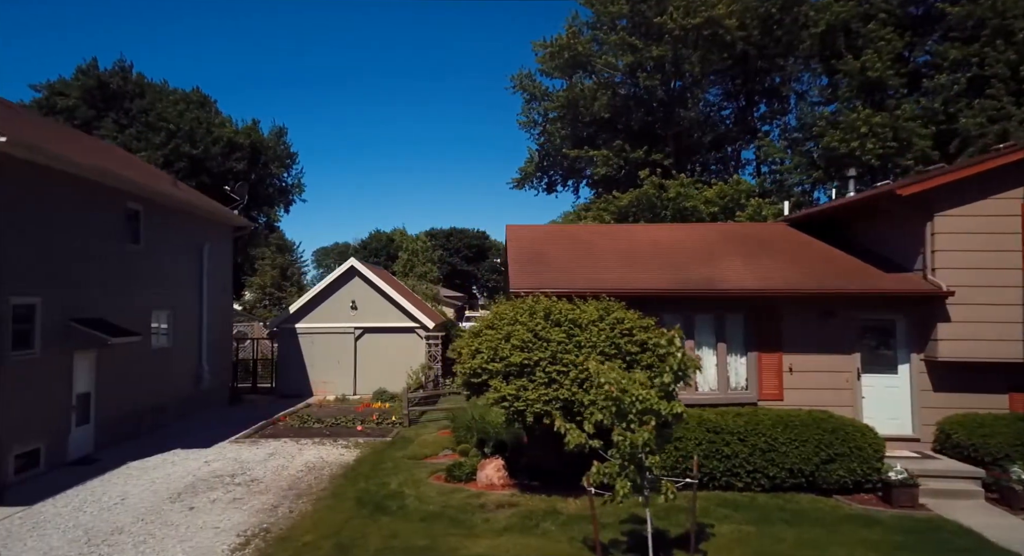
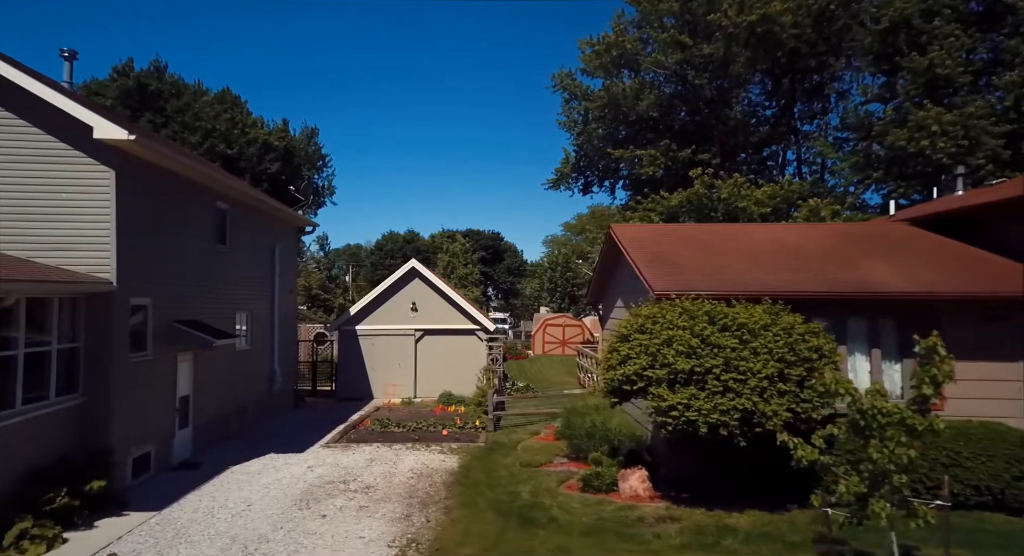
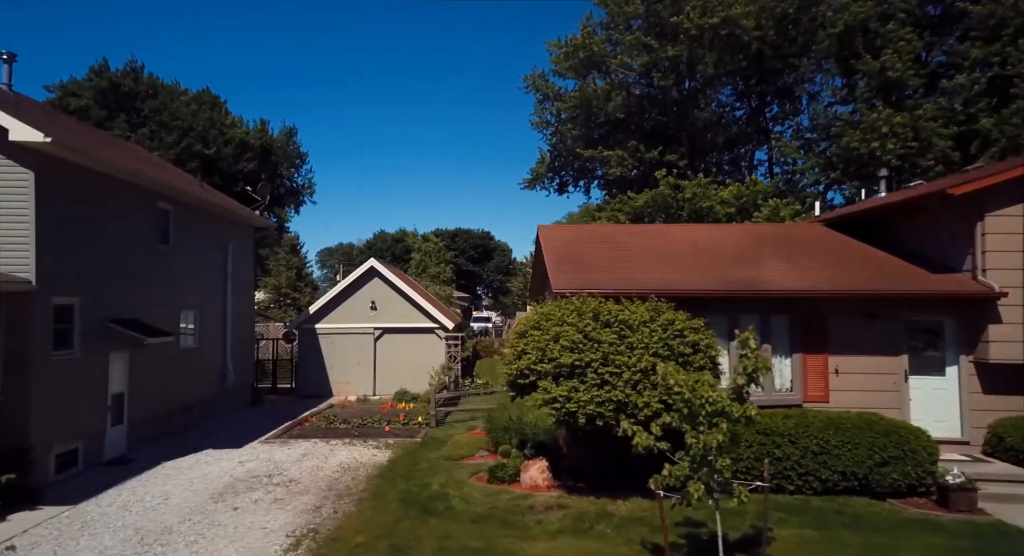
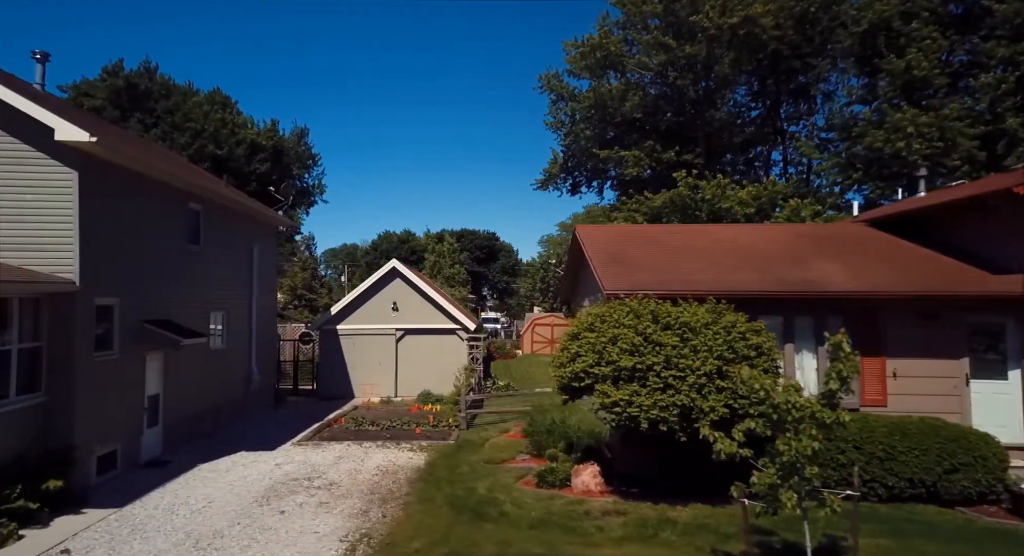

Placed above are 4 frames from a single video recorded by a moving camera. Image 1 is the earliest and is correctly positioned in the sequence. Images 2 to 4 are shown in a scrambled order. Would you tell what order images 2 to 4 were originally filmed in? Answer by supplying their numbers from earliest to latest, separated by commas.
3, 4, 2
